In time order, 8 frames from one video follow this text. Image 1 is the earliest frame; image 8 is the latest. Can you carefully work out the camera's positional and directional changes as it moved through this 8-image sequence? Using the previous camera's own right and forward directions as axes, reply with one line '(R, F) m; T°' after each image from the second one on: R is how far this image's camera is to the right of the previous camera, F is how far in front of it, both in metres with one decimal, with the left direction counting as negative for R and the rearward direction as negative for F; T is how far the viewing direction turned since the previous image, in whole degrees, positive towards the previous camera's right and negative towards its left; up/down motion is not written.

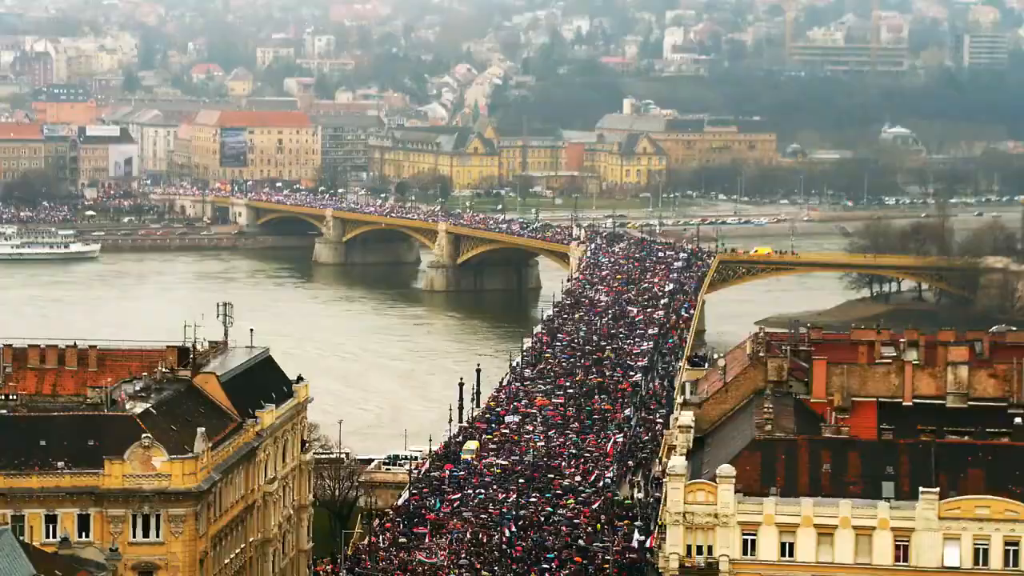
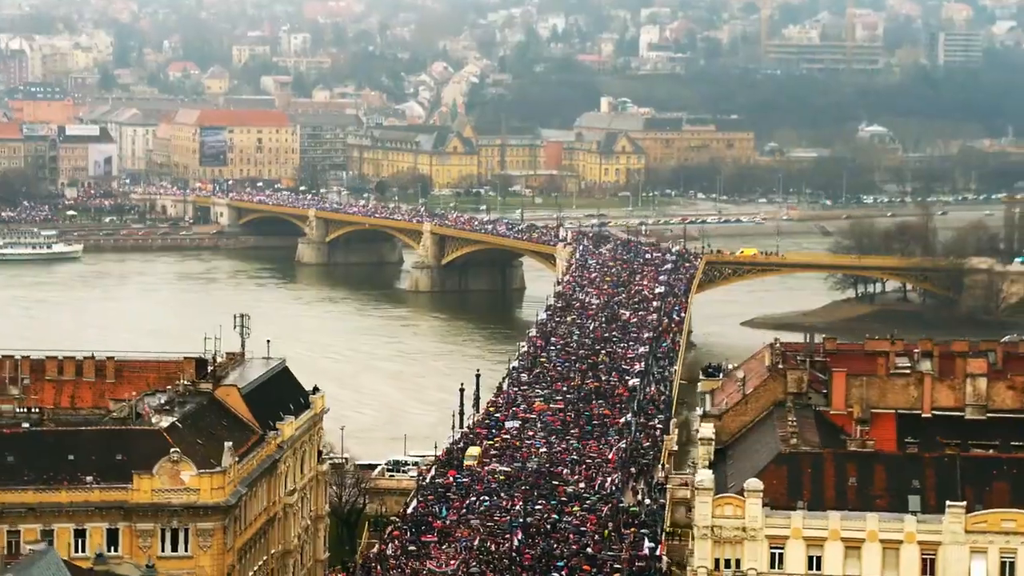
(-0.3, -0.1) m; +1°
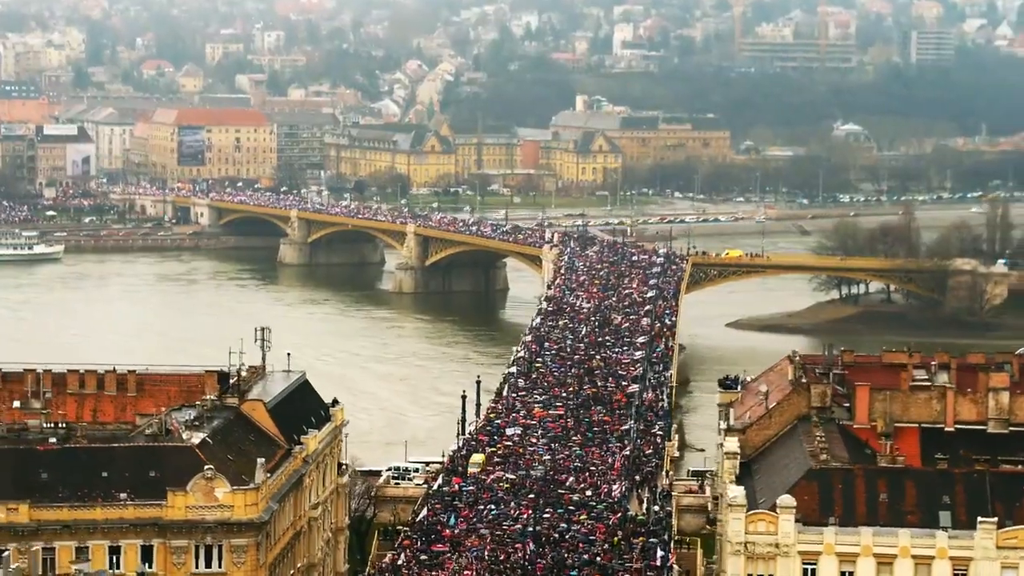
(-0.3, -0.1) m; +1°
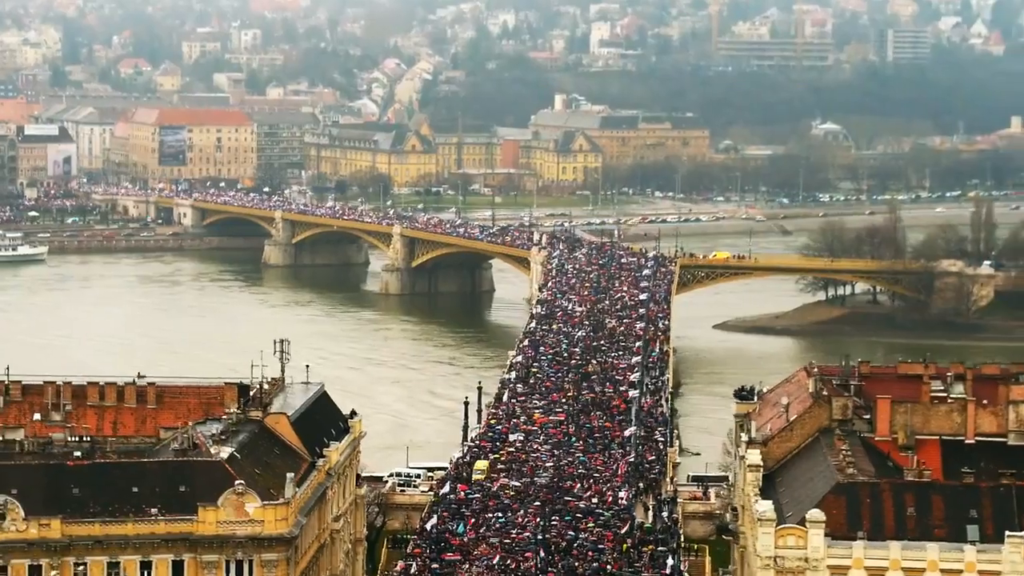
(-0.3, -0.1) m; +1°
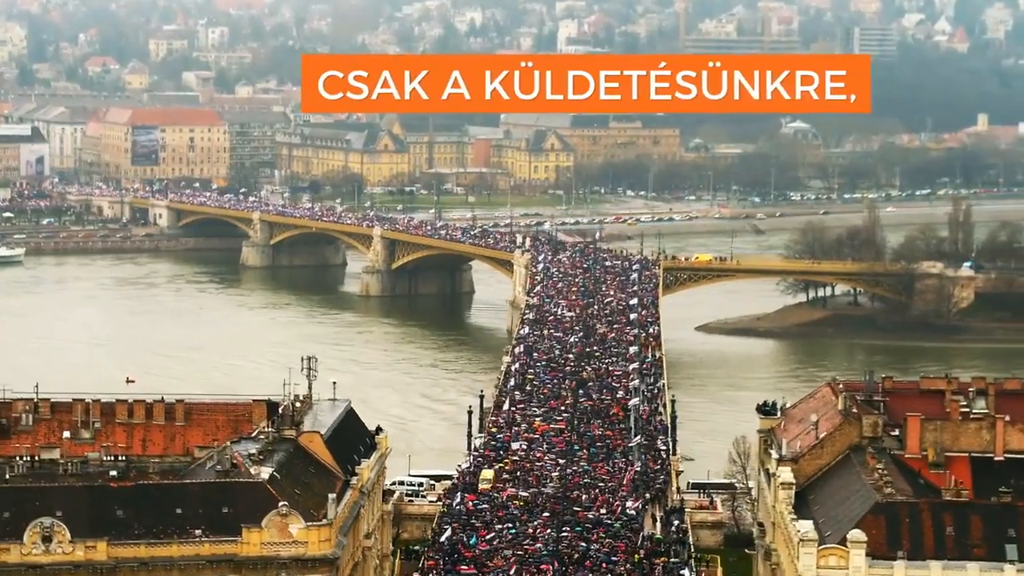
(-0.4, -0.1) m; +1°
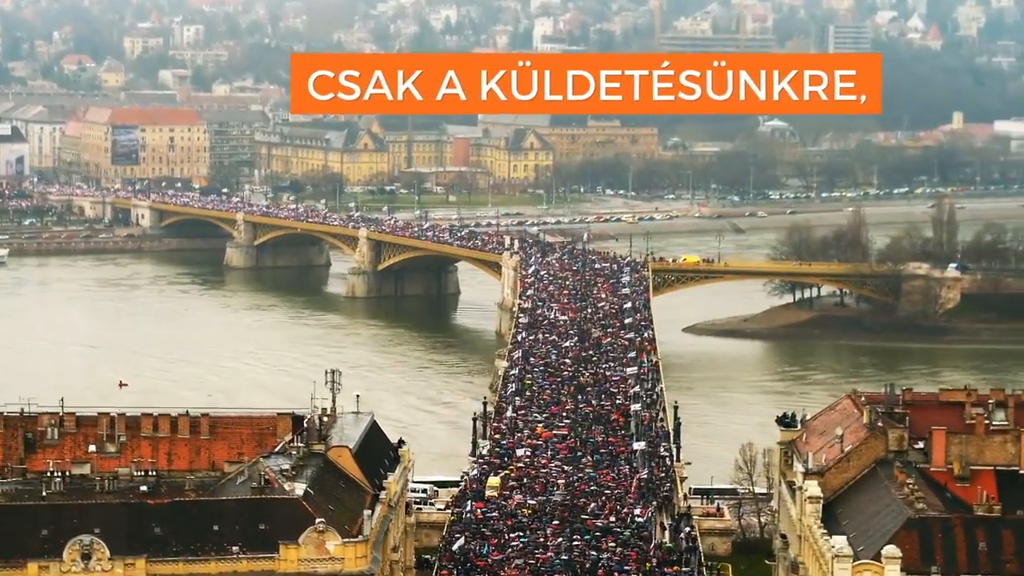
(-0.3, -0.1) m; +1°
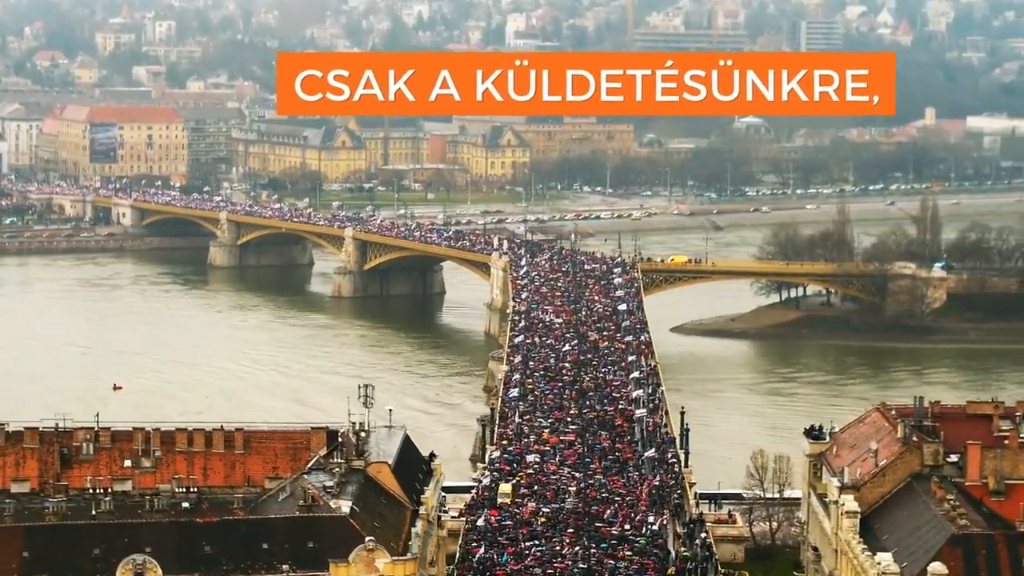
(-0.4, -0.1) m; +1°
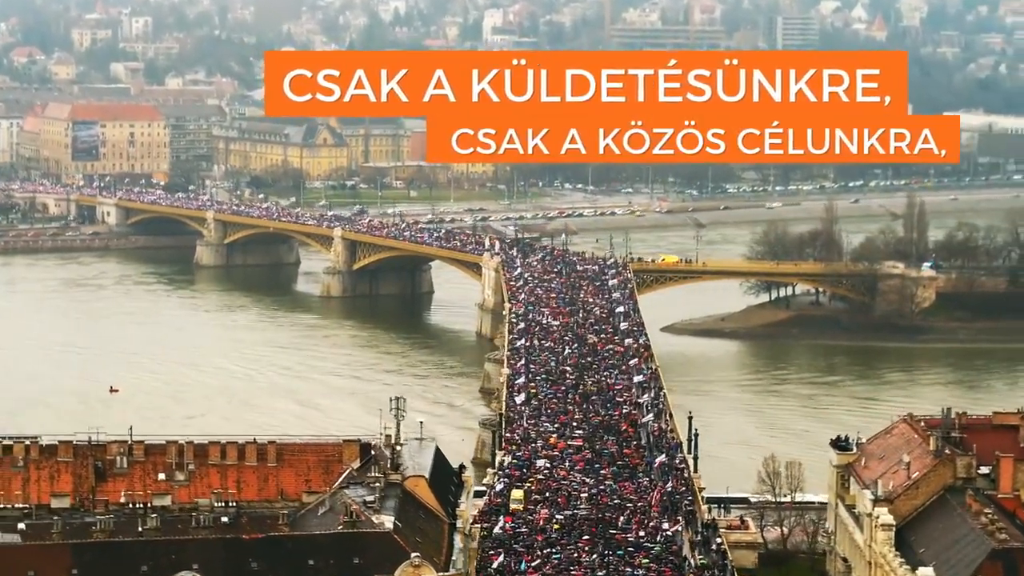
(-0.4, -0.1) m; +1°
